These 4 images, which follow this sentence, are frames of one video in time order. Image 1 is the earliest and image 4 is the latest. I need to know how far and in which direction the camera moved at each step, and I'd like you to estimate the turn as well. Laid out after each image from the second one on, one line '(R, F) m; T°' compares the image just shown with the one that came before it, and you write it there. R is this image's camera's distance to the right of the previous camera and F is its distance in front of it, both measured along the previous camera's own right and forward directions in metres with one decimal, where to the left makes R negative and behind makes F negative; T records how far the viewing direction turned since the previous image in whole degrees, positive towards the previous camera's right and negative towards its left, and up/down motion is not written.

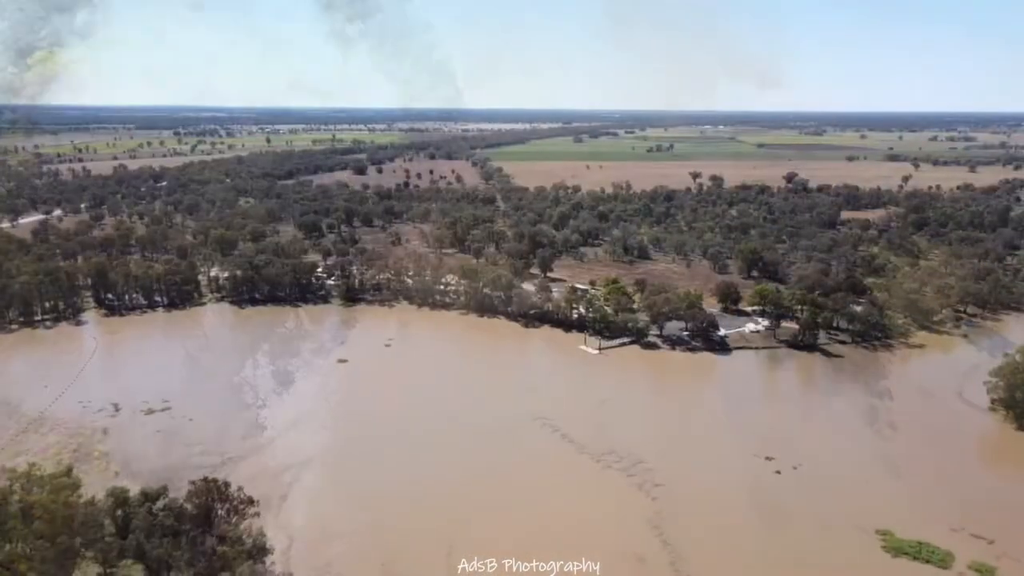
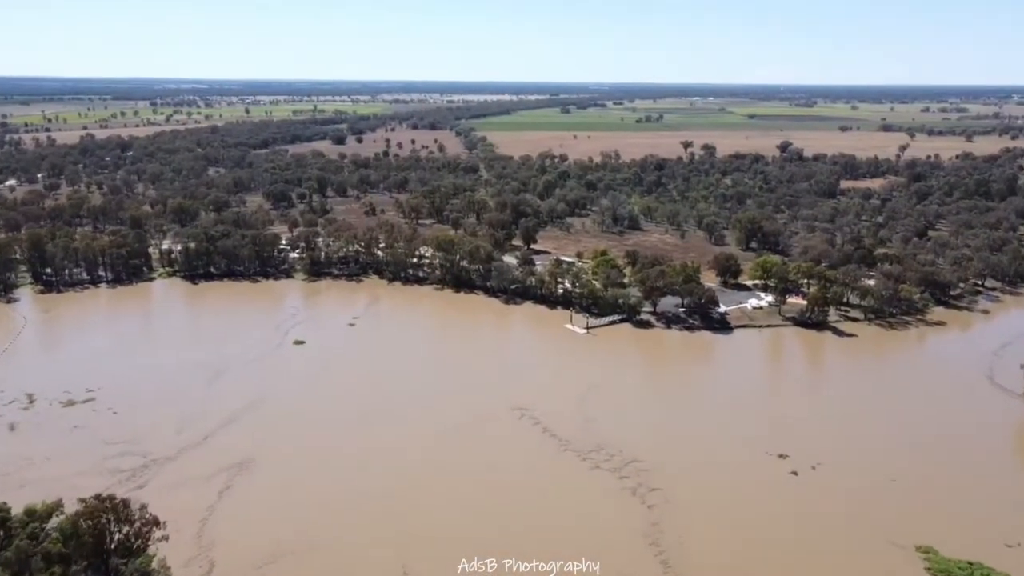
(+0.5, +4.0) m; +1°
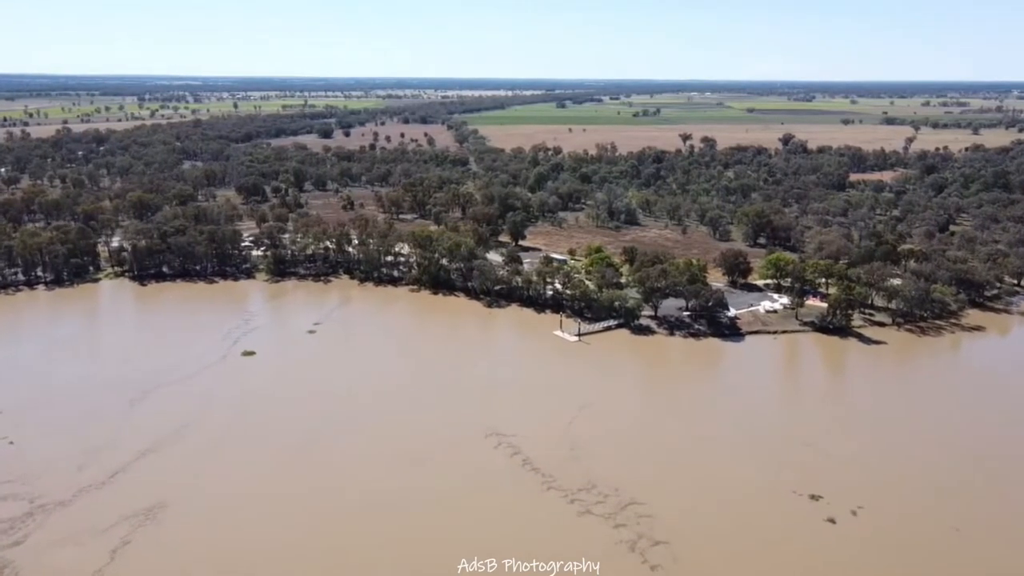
(+0.7, +4.3) m; 0°
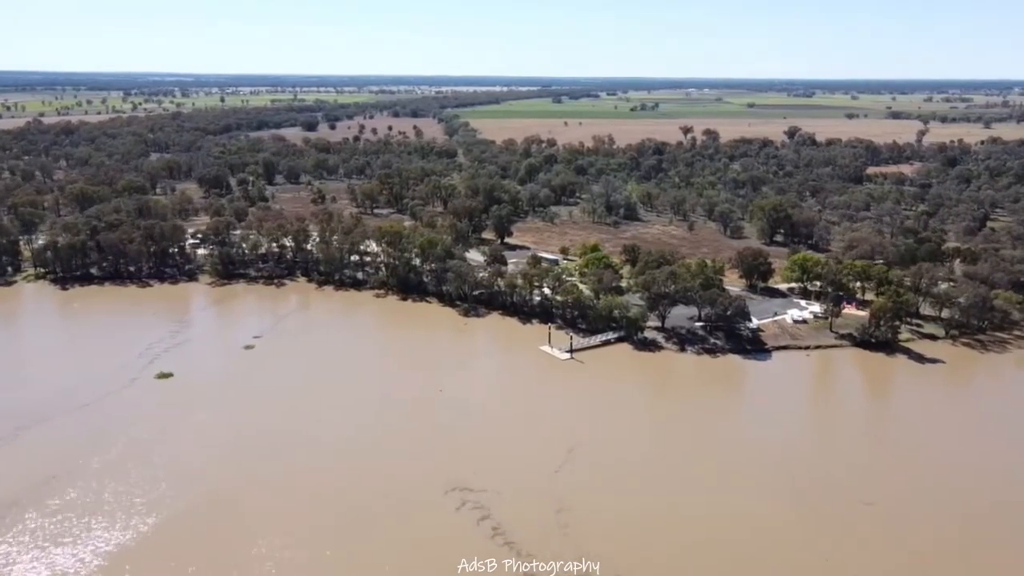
(+0.7, +5.4) m; 0°
